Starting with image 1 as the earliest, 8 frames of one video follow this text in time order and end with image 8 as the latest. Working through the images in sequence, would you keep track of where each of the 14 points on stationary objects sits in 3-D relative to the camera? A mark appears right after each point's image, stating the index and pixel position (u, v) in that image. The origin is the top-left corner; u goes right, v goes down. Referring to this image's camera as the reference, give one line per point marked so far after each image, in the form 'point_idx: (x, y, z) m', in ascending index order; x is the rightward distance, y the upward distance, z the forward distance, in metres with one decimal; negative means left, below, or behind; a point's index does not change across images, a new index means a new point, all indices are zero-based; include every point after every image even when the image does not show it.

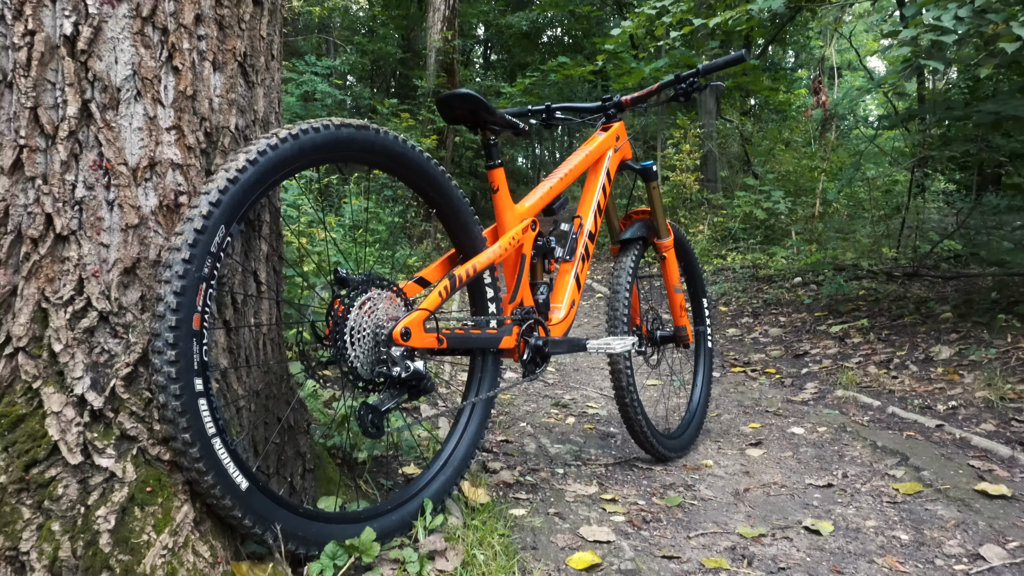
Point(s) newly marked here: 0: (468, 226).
0: (-0.1, +0.2, +2.3) m
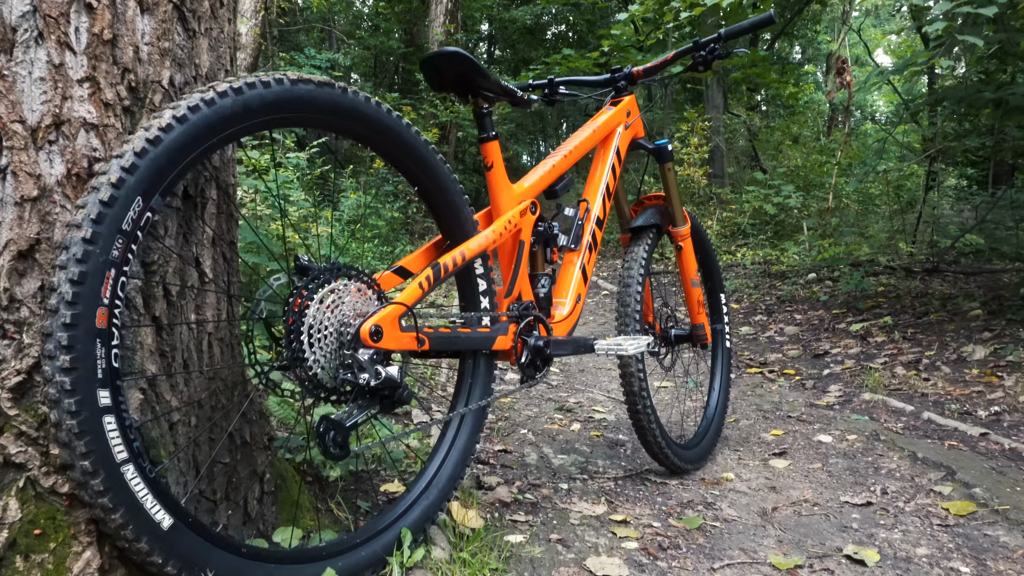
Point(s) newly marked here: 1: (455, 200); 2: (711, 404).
0: (-0.2, +0.2, +2.0) m
1: (-0.2, +0.2, +1.9) m
2: (+0.9, -0.5, +3.4) m
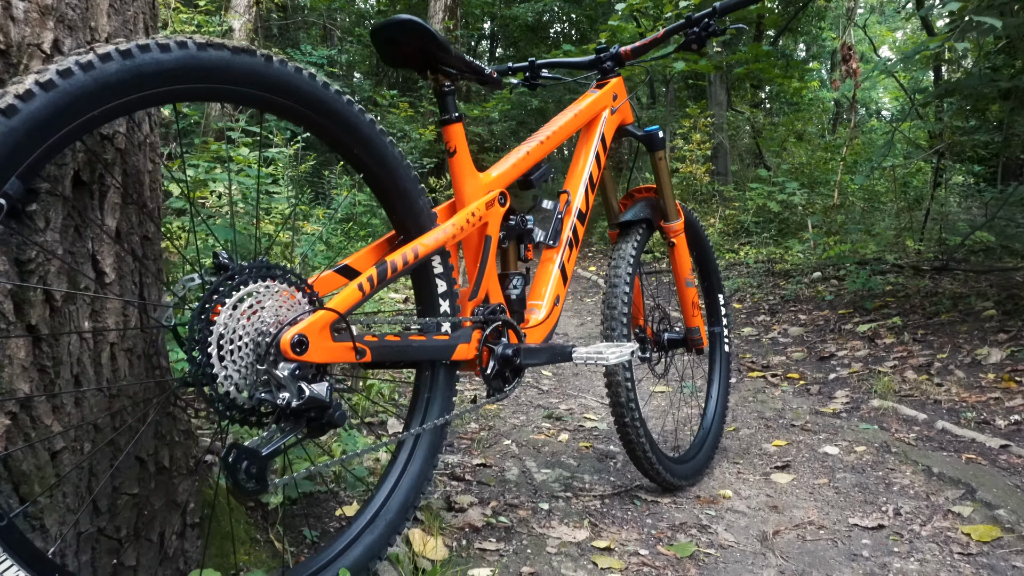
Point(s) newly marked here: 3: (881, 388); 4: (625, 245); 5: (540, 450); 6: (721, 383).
0: (-0.2, +0.2, +1.7) m
1: (-0.2, +0.2, +1.7) m
2: (+0.8, -0.5, +3.1) m
3: (+2.0, -0.6, +4.0) m
4: (+0.4, +0.2, +2.6) m
5: (+0.1, -0.7, +3.2) m
6: (+0.9, -0.4, +3.2) m
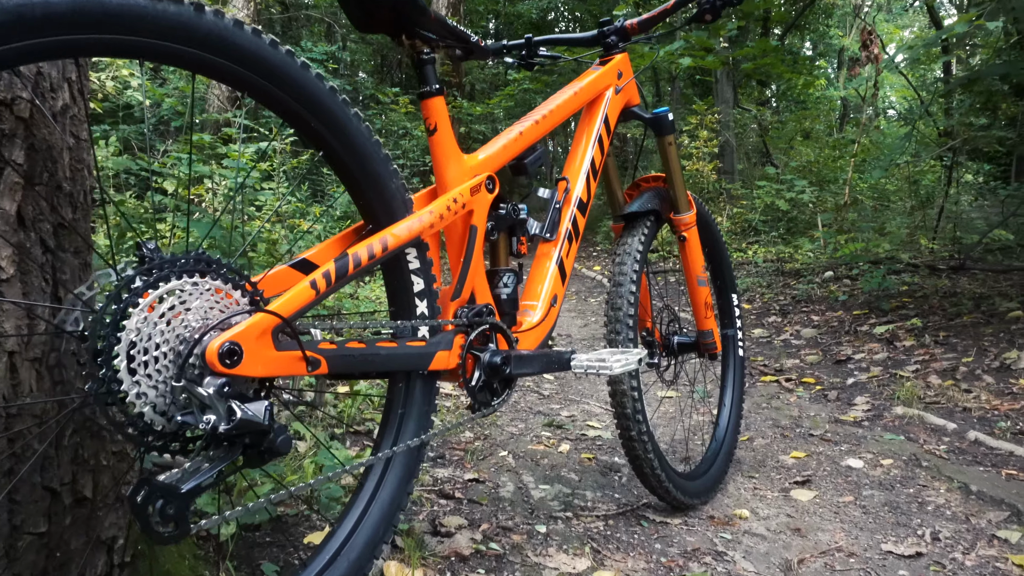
0: (-0.3, +0.2, +1.5) m
1: (-0.3, +0.2, +1.5) m
2: (+0.8, -0.5, +2.9) m
3: (+2.0, -0.6, +3.7) m
4: (+0.4, +0.2, +2.3) m
5: (+0.1, -0.7, +2.9) m
6: (+0.9, -0.4, +3.0) m
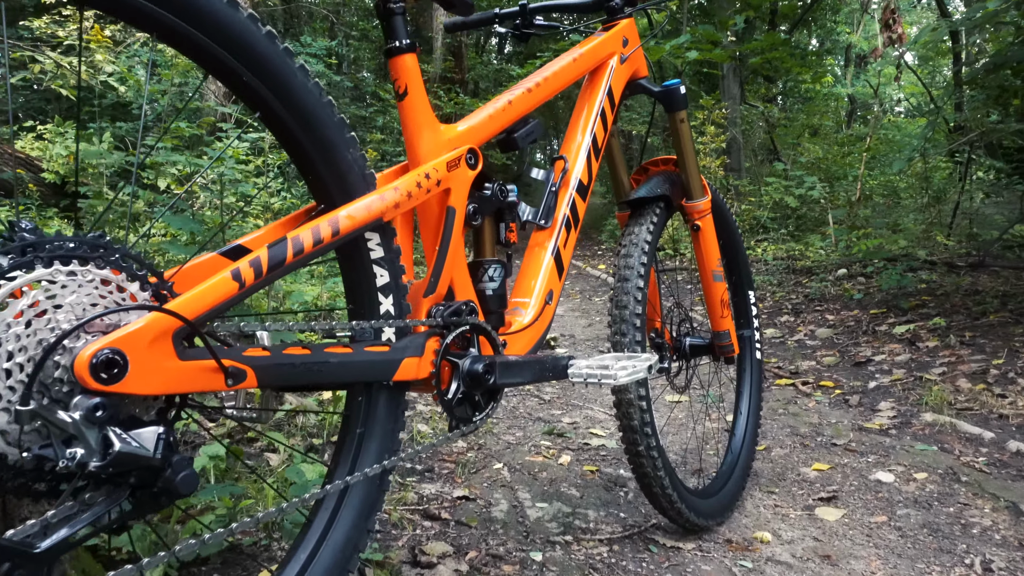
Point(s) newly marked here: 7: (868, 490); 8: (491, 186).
0: (-0.3, +0.2, +1.2) m
1: (-0.3, +0.3, +1.2) m
2: (+0.8, -0.5, +2.6) m
3: (+2.0, -0.5, +3.5) m
4: (+0.4, +0.2, +2.1) m
5: (+0.1, -0.7, +2.6) m
6: (+0.9, -0.4, +2.7) m
7: (+1.3, -0.7, +2.6) m
8: (0.0, +0.2, +1.5) m
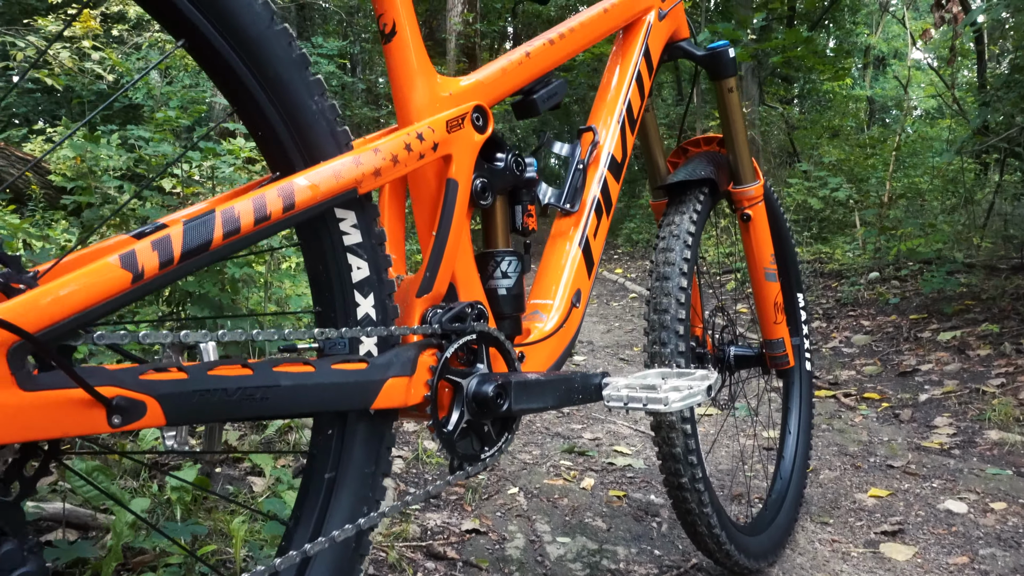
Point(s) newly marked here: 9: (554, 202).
0: (-0.3, +0.2, +0.9) m
1: (-0.3, +0.3, +0.9) m
2: (+0.9, -0.5, +2.3) m
3: (+2.1, -0.5, +3.1) m
4: (+0.4, +0.2, +1.7) m
5: (+0.1, -0.7, +2.3) m
6: (+1.0, -0.4, +2.4) m
7: (+1.3, -0.7, +2.3) m
8: (0.0, +0.2, +1.2) m
9: (+0.1, +0.2, +1.3) m
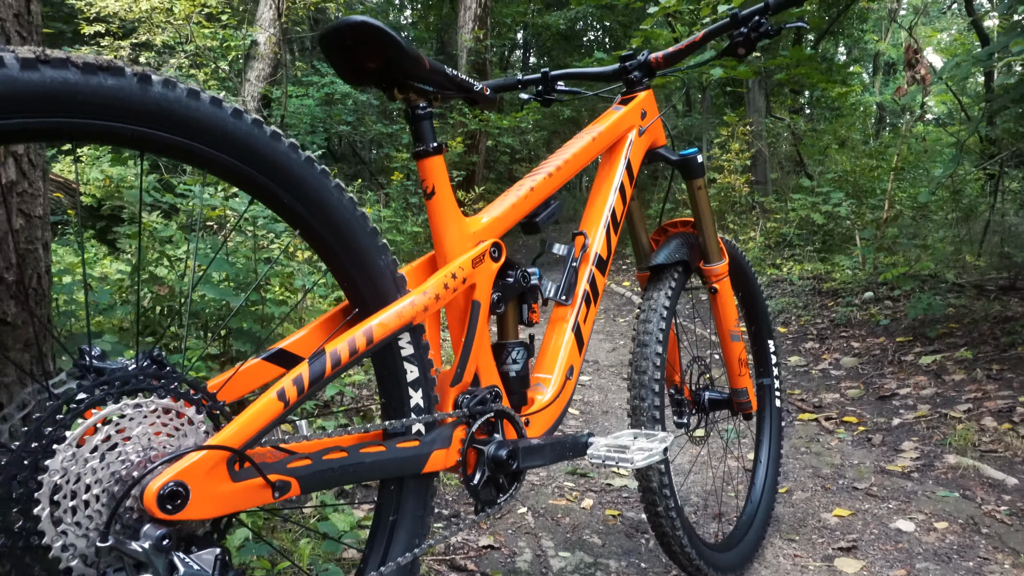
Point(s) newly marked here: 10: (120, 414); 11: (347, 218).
0: (-0.3, +0.1, +1.3) m
1: (-0.3, +0.1, +1.3) m
2: (+0.9, -0.7, +2.6) m
3: (+2.1, -0.7, +3.5) m
4: (+0.4, 0.0, +2.1) m
5: (+0.2, -0.9, +2.7) m
6: (+1.0, -0.6, +2.8) m
7: (+1.4, -0.9, +2.6) m
8: (0.0, 0.0, +1.6) m
9: (+0.1, 0.0, +1.7) m
10: (-0.5, -0.2, +0.9) m
11: (-0.3, +0.1, +1.3) m
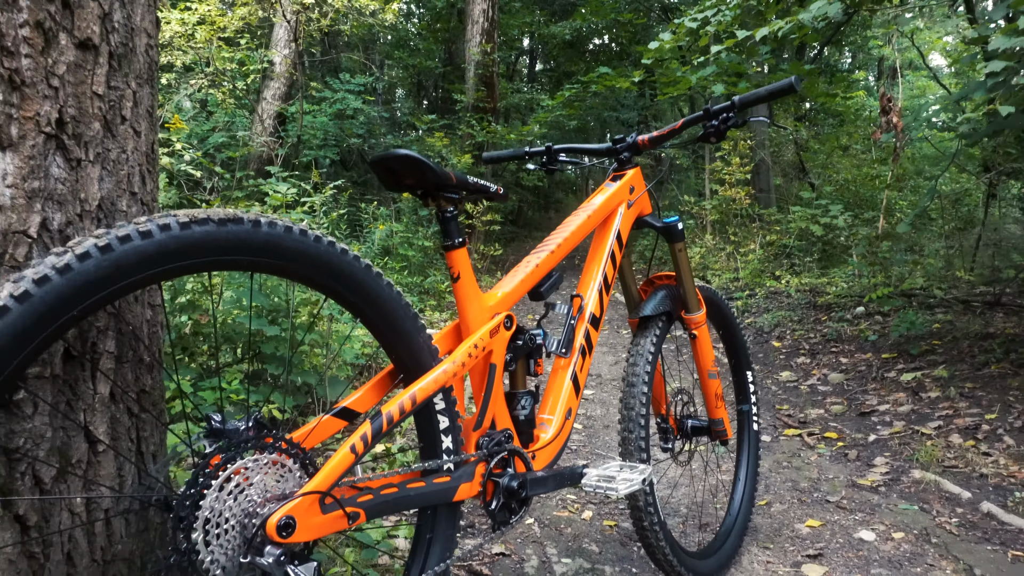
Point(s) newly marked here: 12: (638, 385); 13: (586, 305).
0: (-0.2, -0.1, +1.7) m
1: (-0.2, -0.1, +1.7) m
2: (+0.9, -0.9, +3.0) m
3: (+2.2, -0.9, +3.8) m
4: (+0.5, -0.2, +2.5) m
5: (+0.2, -1.0, +3.1) m
6: (+1.0, -0.8, +3.1) m
7: (+1.4, -1.1, +3.0) m
8: (0.0, -0.1, +2.0) m
9: (+0.1, -0.2, +2.1) m
10: (-0.5, -0.3, +1.3) m
11: (-0.3, 0.0, +1.6) m
12: (+0.4, -0.3, +2.4) m
13: (+0.2, -0.1, +2.2) m
